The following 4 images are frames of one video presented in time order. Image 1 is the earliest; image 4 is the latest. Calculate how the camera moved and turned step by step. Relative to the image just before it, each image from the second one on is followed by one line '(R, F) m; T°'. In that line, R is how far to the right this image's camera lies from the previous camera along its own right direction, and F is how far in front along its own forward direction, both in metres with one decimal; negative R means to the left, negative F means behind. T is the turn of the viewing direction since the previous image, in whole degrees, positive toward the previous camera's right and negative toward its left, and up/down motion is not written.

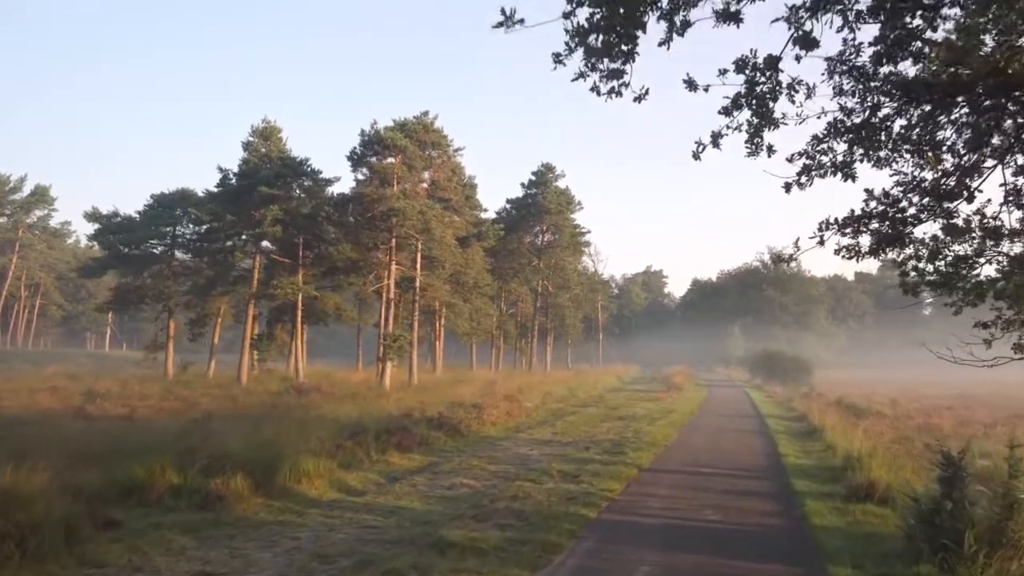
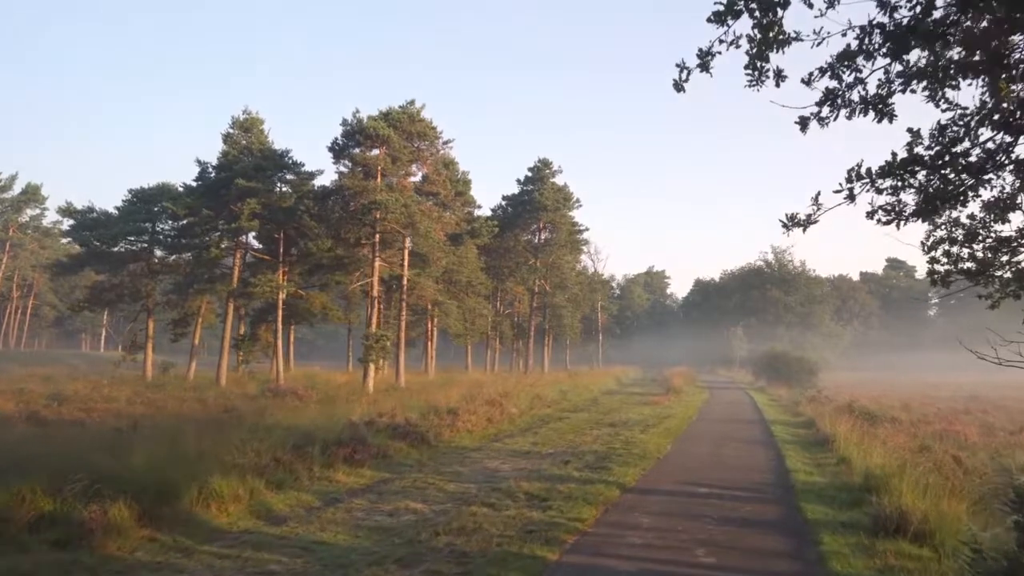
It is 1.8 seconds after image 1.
(+0.5, +1.7) m; 0°
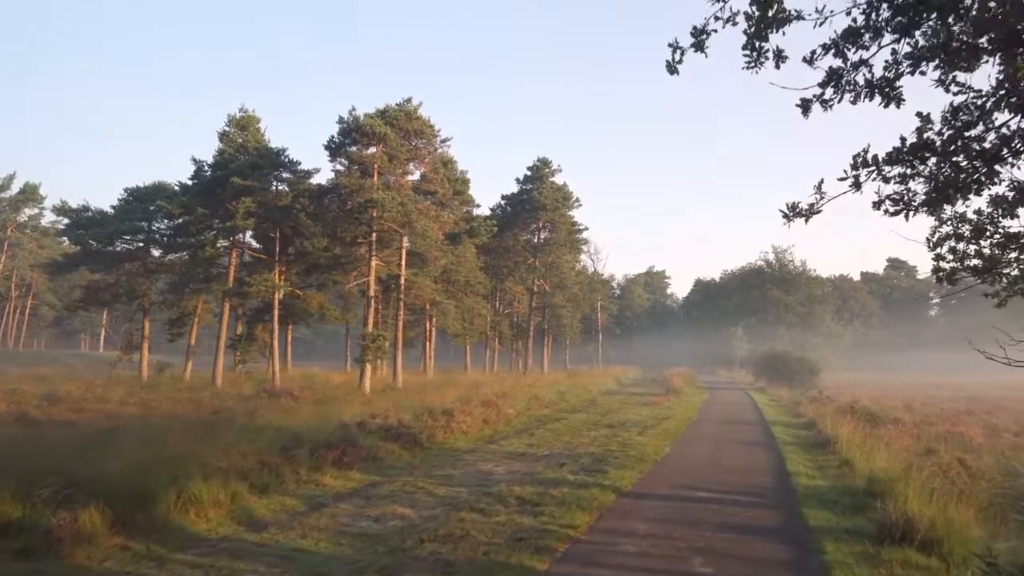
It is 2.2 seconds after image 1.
(+0.1, +0.3) m; 0°
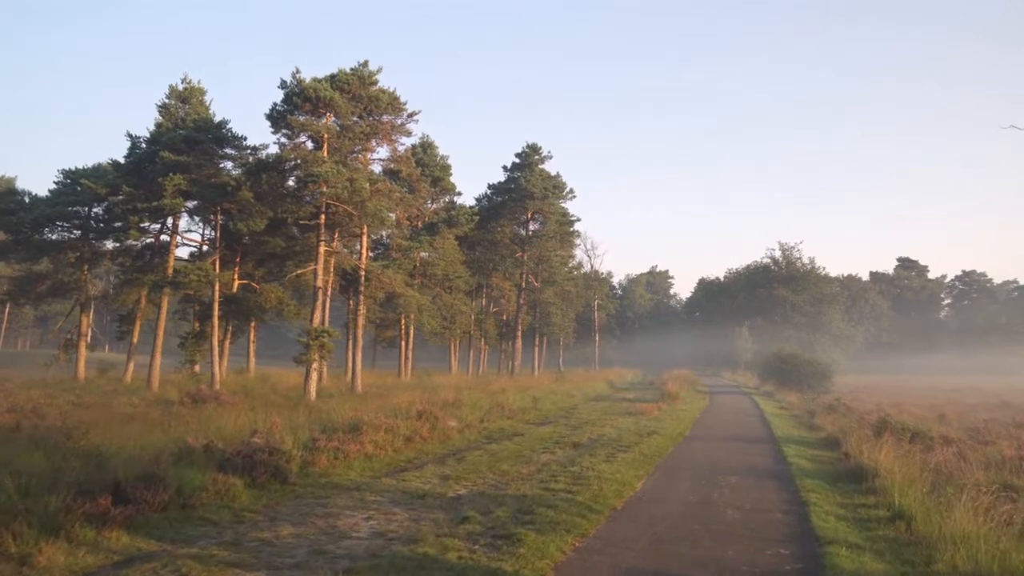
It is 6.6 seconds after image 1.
(+1.3, +4.3) m; 0°
